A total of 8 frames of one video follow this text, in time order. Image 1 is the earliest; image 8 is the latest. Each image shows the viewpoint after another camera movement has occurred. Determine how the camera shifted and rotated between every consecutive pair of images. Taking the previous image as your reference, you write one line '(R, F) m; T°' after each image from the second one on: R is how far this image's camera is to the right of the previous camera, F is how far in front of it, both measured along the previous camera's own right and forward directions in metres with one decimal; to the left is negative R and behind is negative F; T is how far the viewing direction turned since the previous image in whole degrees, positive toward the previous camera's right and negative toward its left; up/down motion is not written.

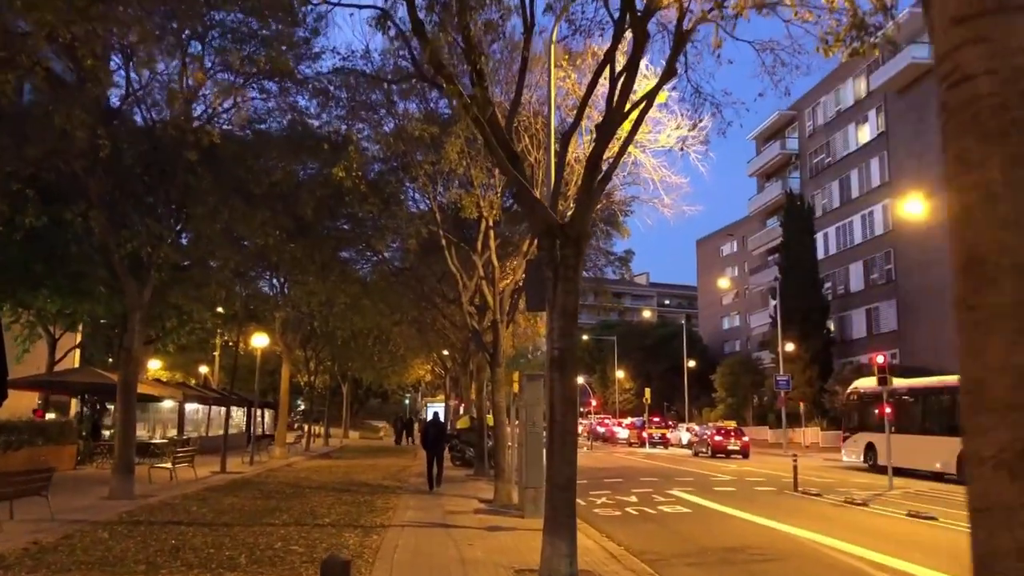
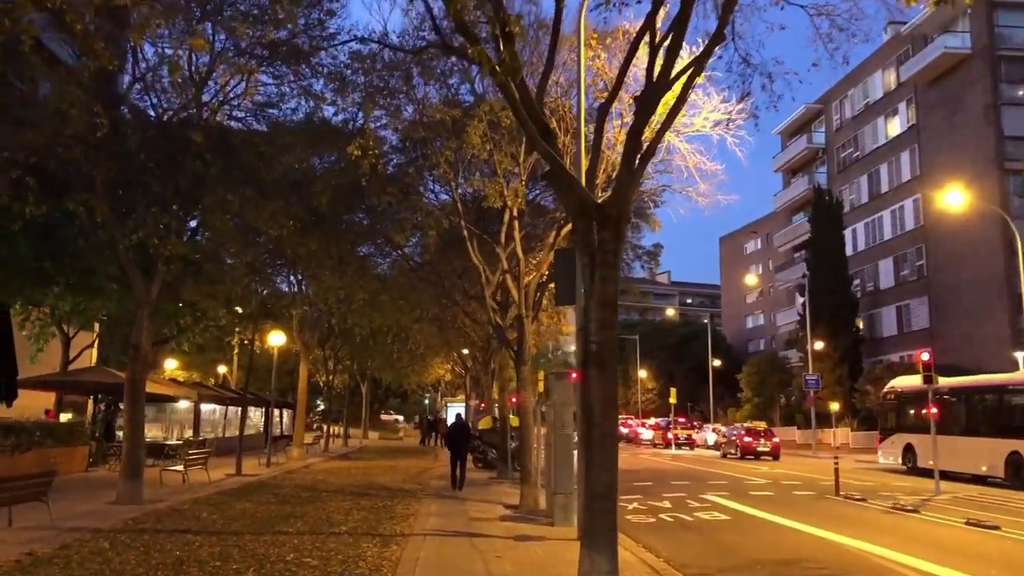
(-0.1, +0.9) m; -1°
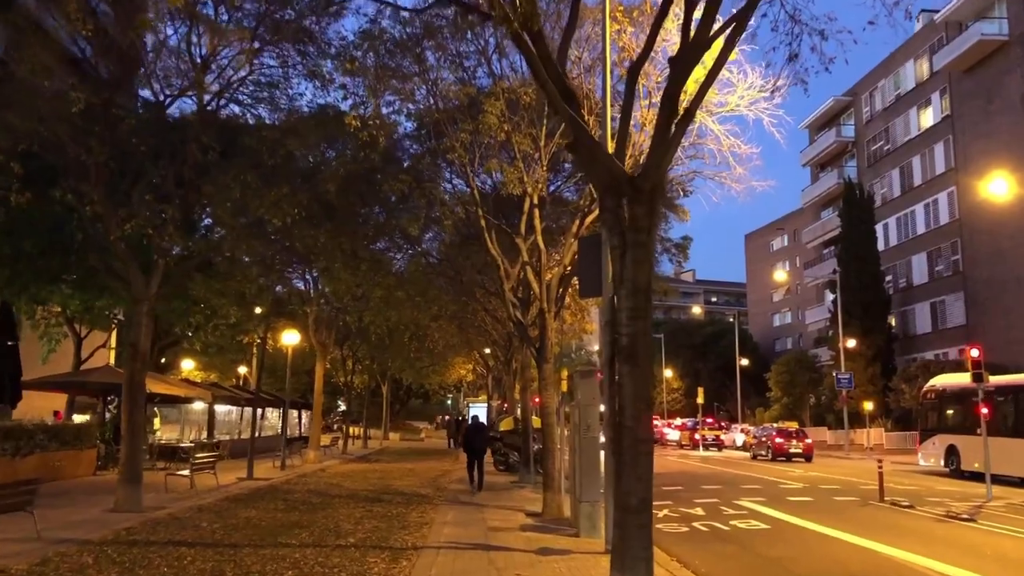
(0.0, +1.1) m; -1°
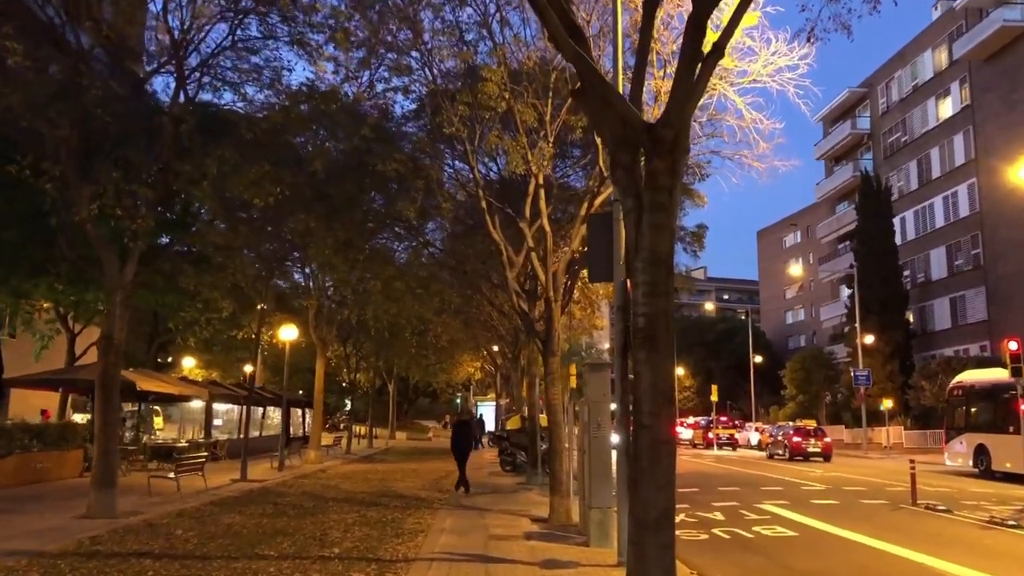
(+0.1, +1.2) m; -1°
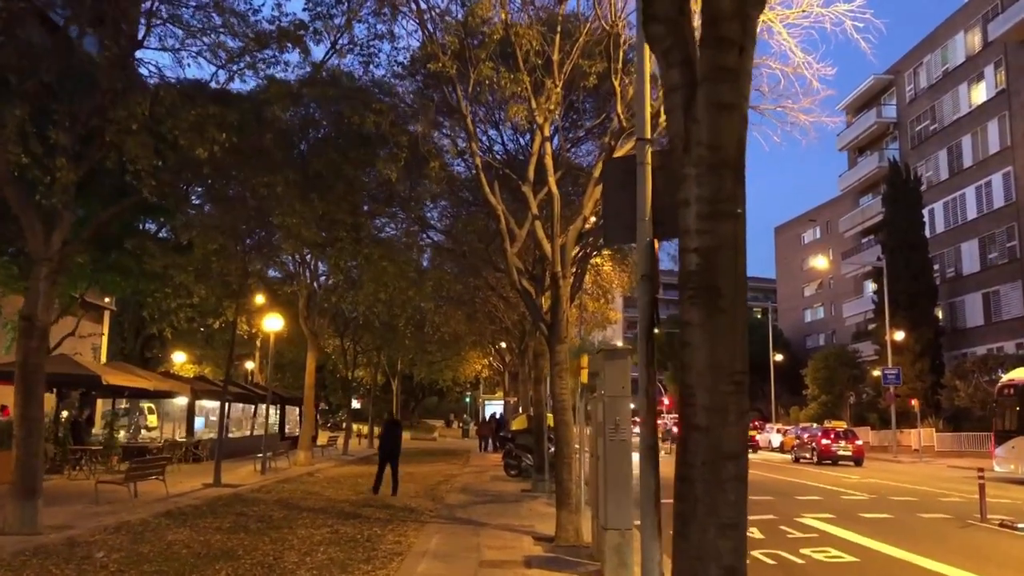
(+0.2, +2.3) m; -1°
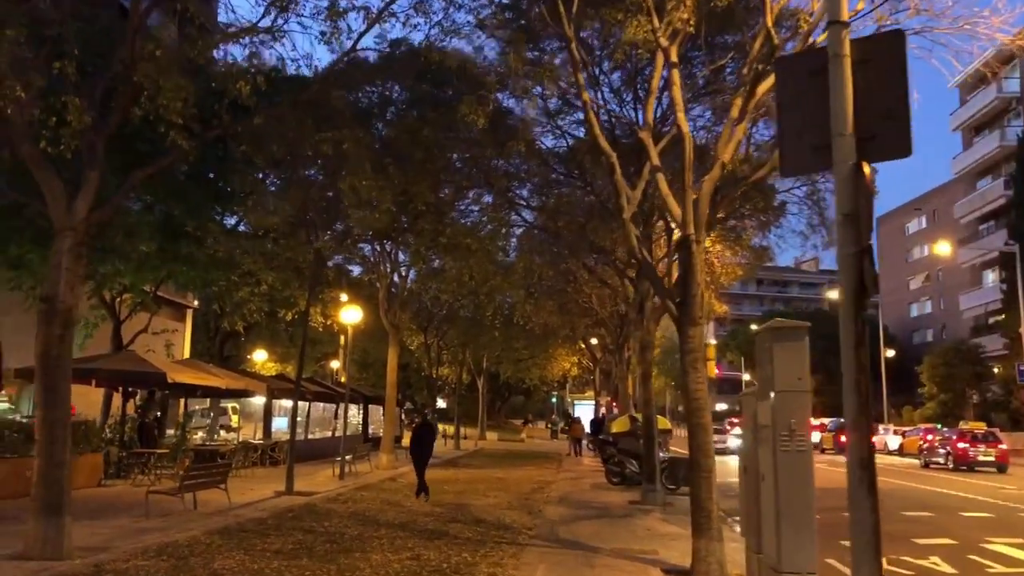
(-0.4, +2.4) m; -5°
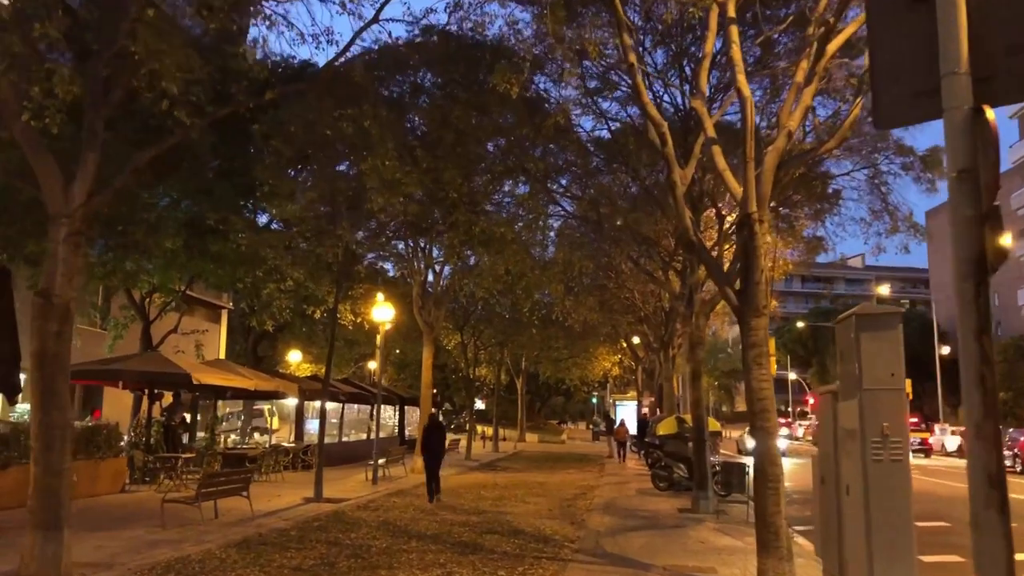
(0.0, +1.0) m; -2°
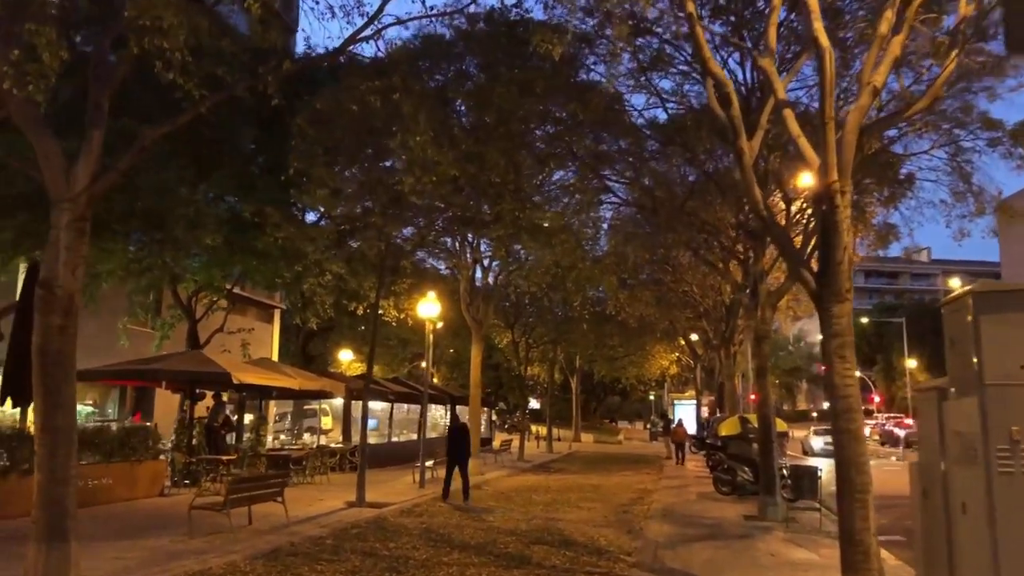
(+0.1, +1.0) m; -3°
